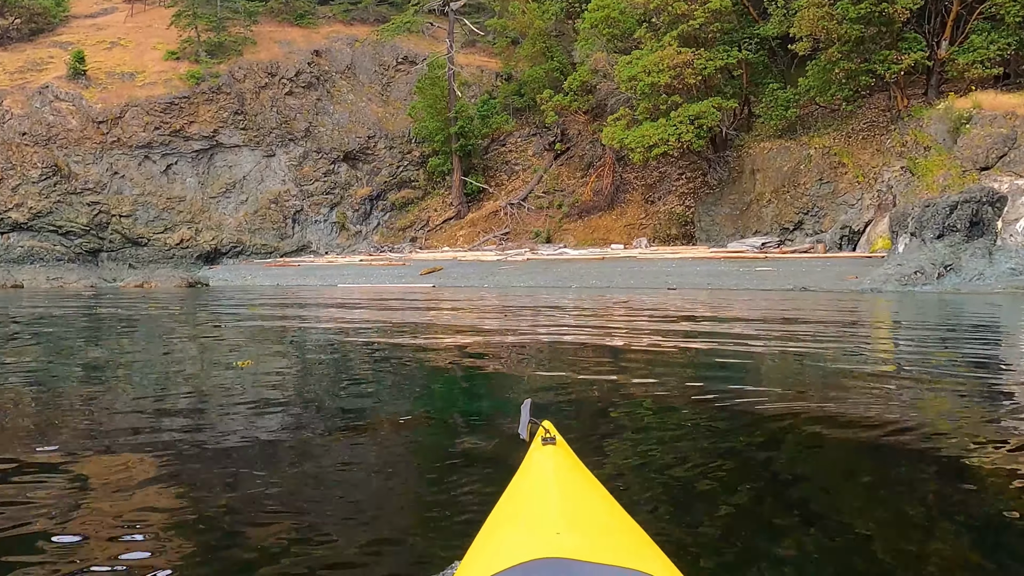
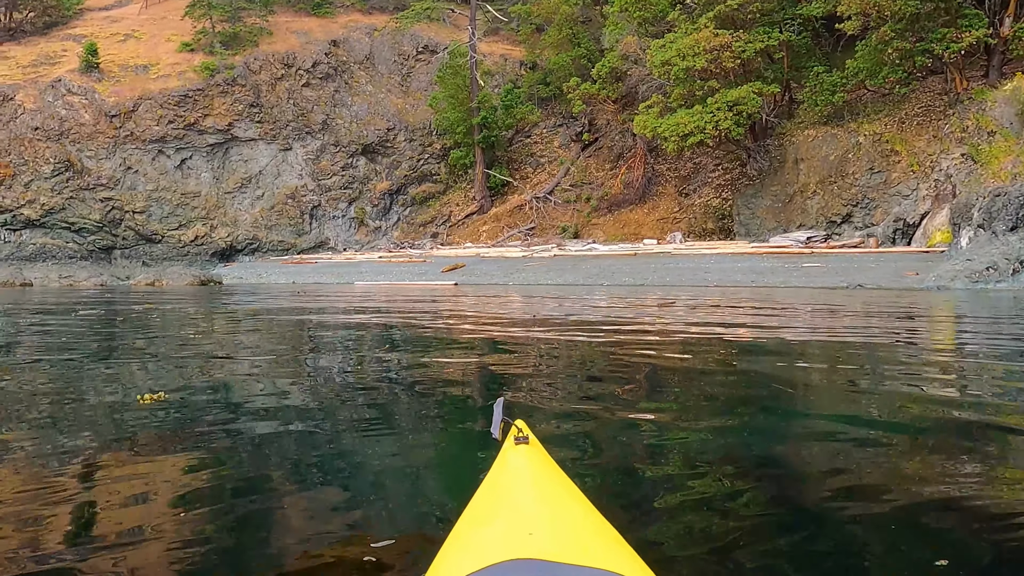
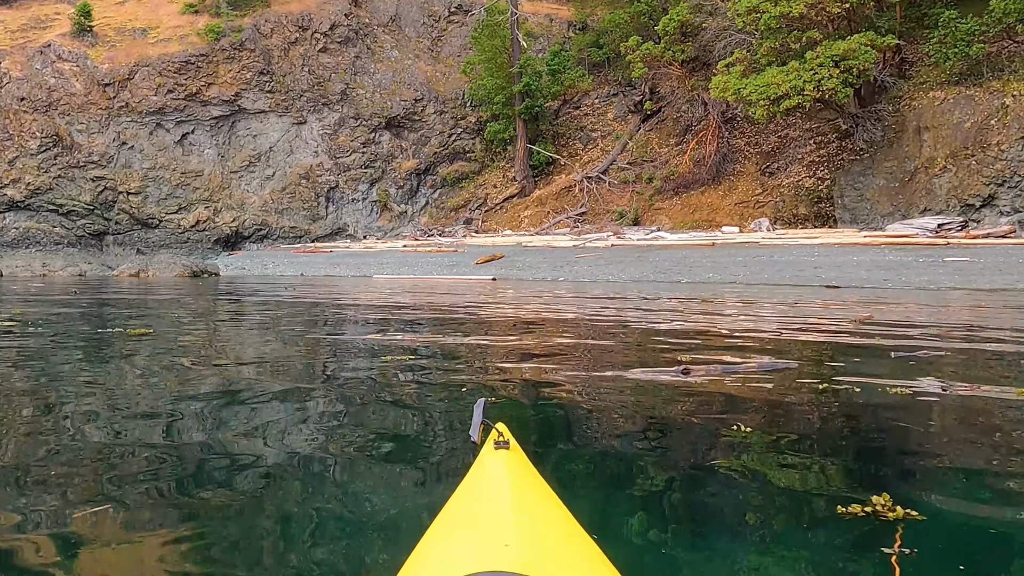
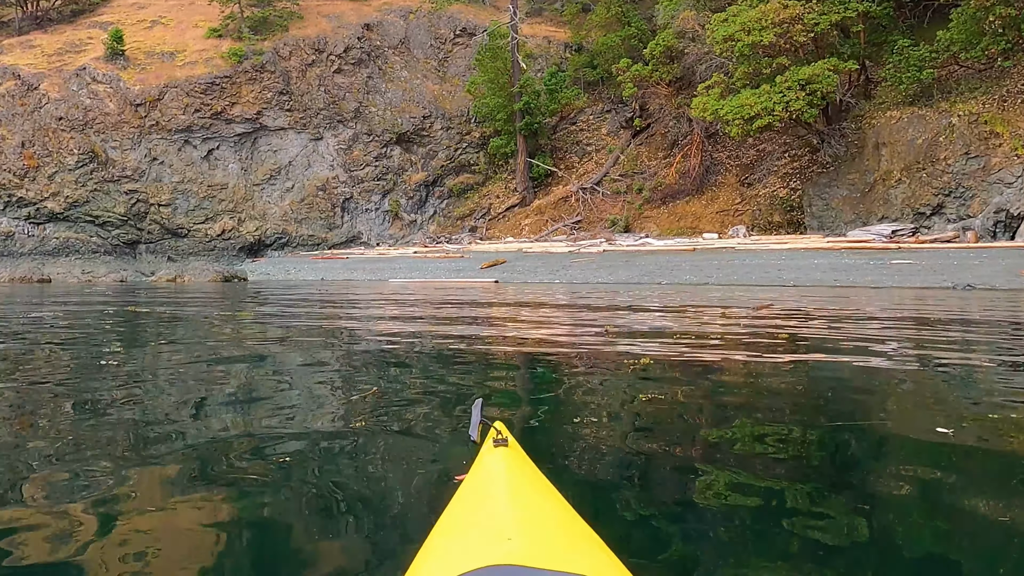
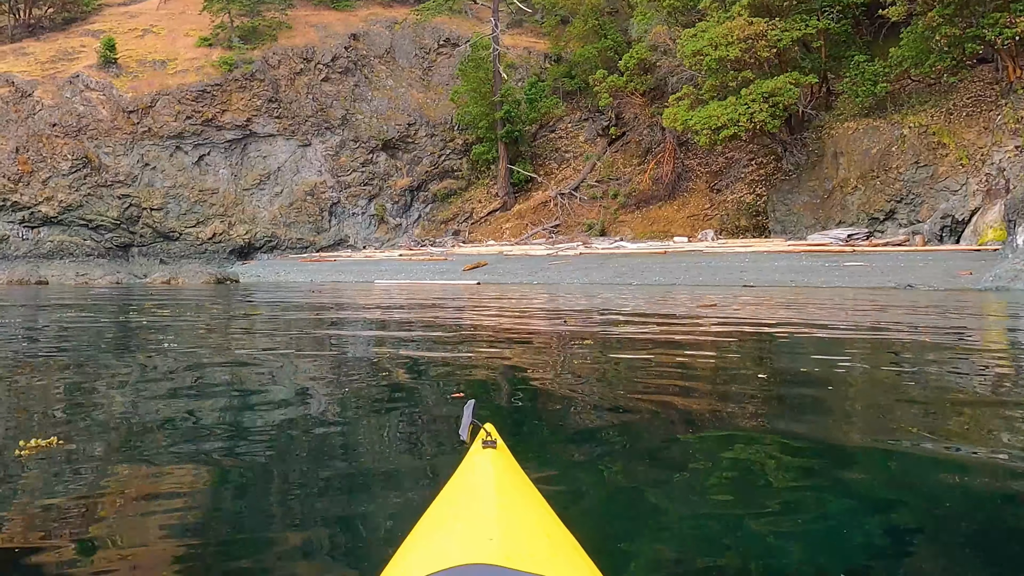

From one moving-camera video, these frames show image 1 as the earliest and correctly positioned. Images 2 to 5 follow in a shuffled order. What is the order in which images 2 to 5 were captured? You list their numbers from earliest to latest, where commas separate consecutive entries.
2, 5, 4, 3
